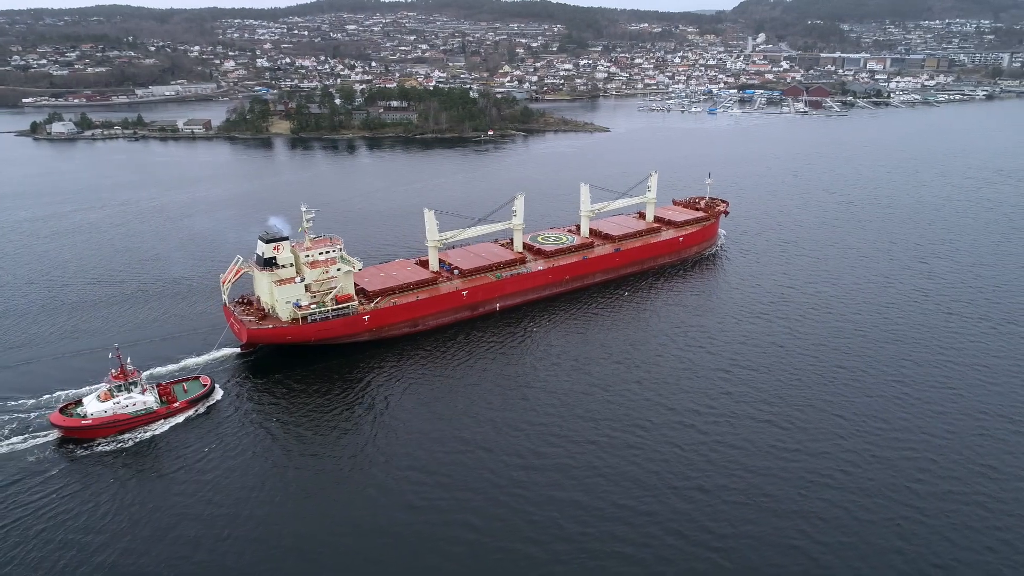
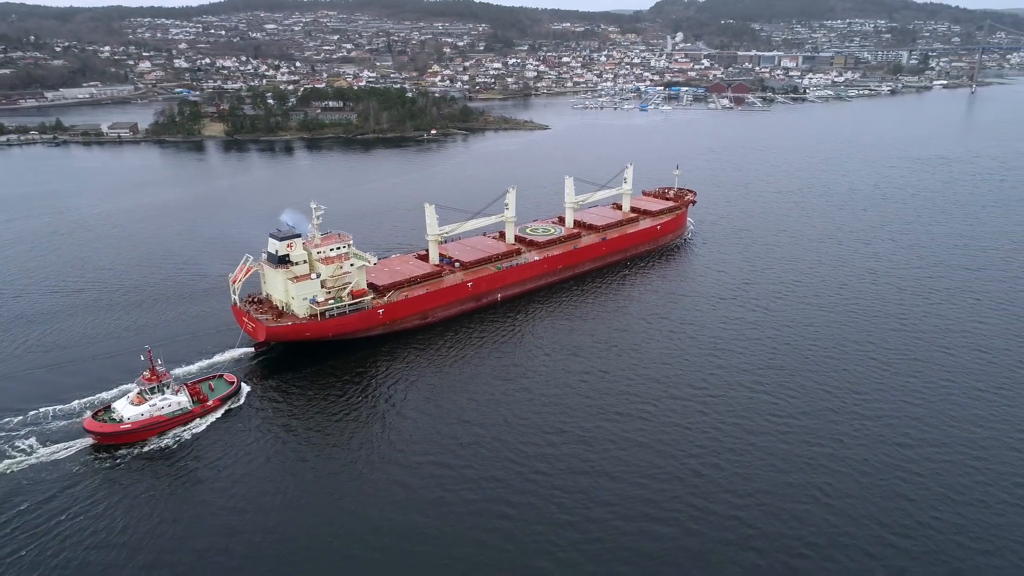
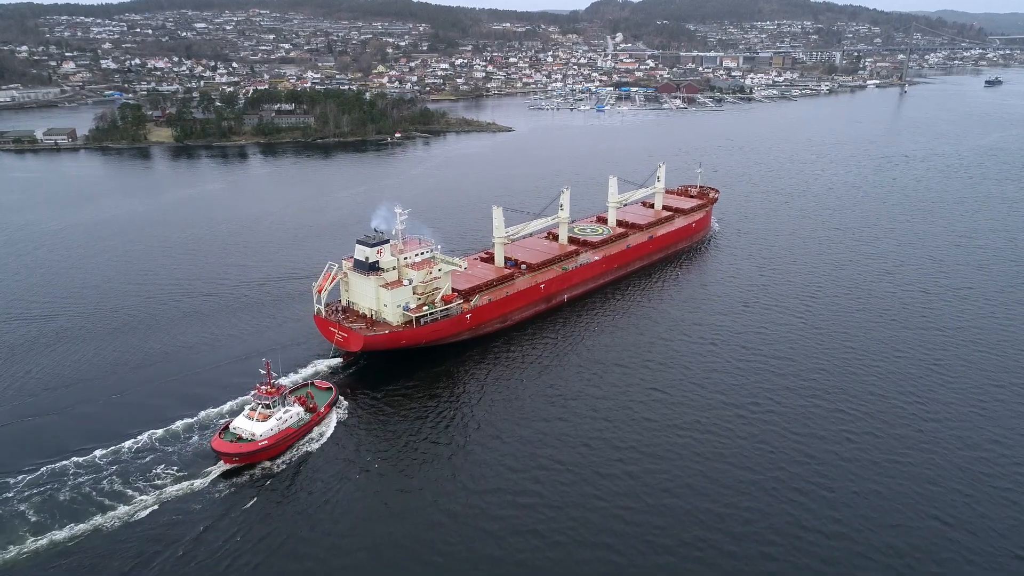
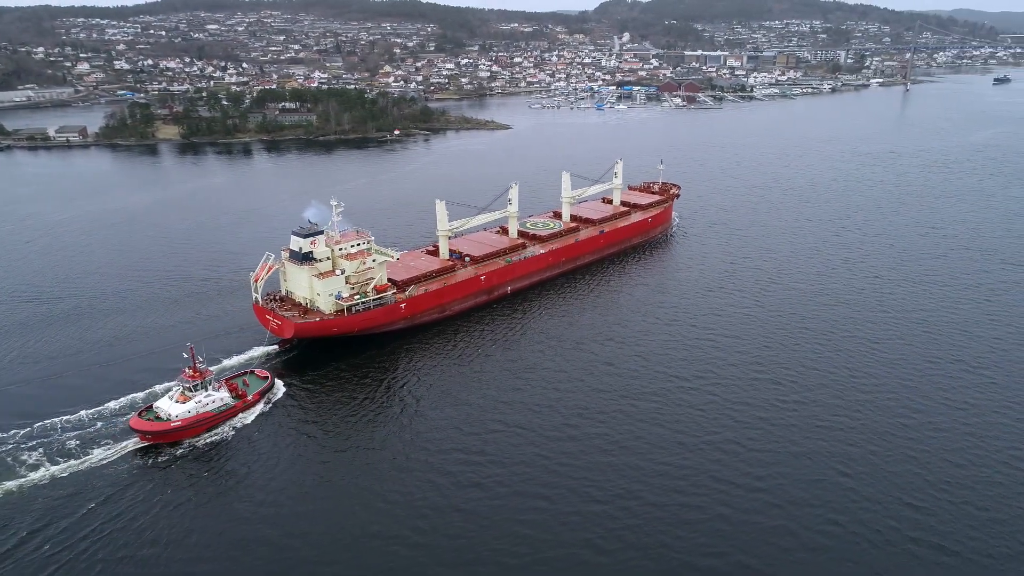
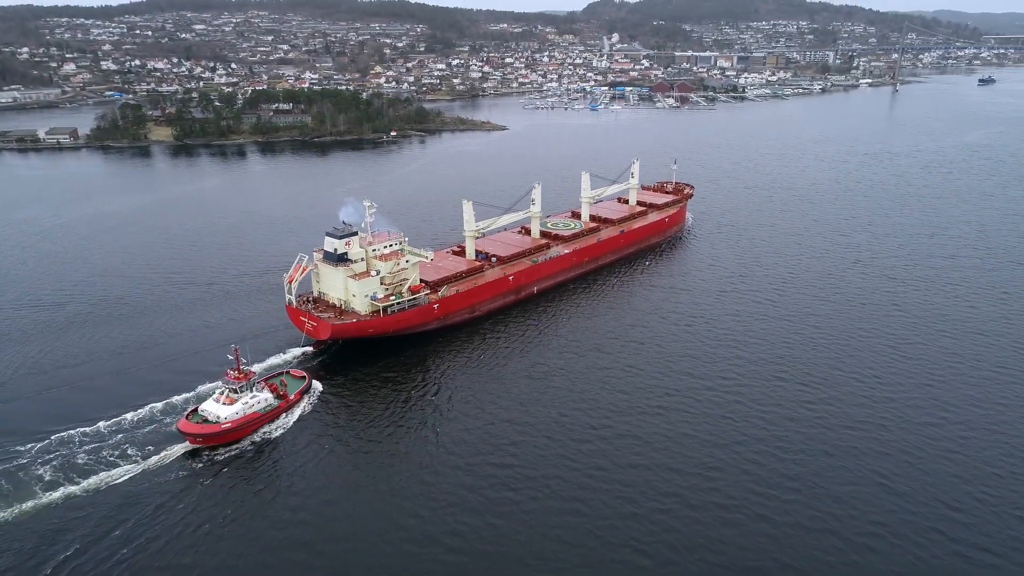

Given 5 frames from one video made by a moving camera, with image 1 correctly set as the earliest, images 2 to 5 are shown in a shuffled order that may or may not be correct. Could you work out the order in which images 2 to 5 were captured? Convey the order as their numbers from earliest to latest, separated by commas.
2, 4, 5, 3
